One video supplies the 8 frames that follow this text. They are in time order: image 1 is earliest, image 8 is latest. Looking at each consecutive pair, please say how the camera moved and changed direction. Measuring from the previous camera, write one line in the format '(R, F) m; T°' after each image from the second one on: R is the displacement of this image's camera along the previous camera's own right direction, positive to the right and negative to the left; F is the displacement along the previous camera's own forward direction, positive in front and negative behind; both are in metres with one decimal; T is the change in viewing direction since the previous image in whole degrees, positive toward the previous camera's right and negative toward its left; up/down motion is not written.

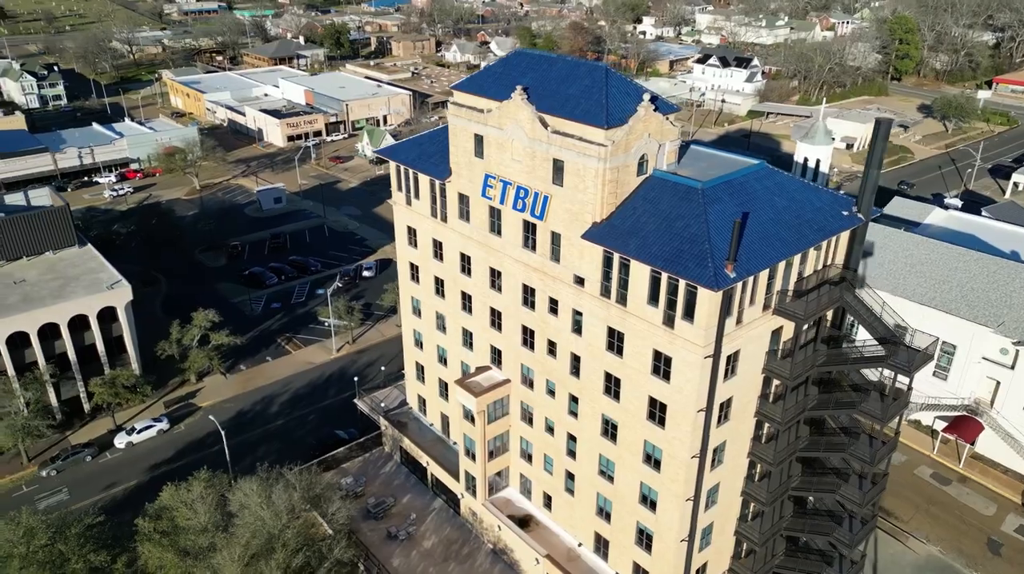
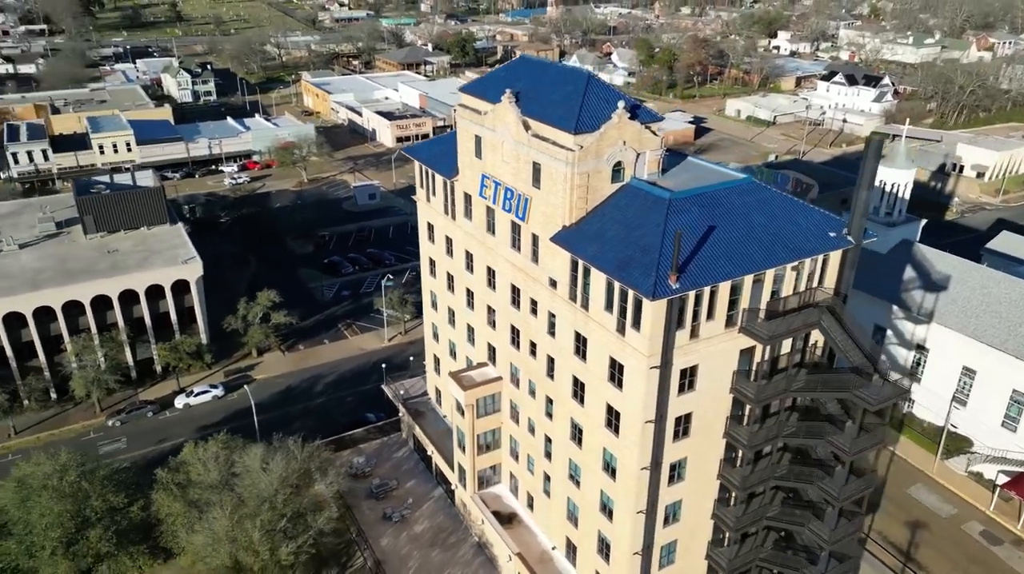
(+6.6, -0.3) m; -10°
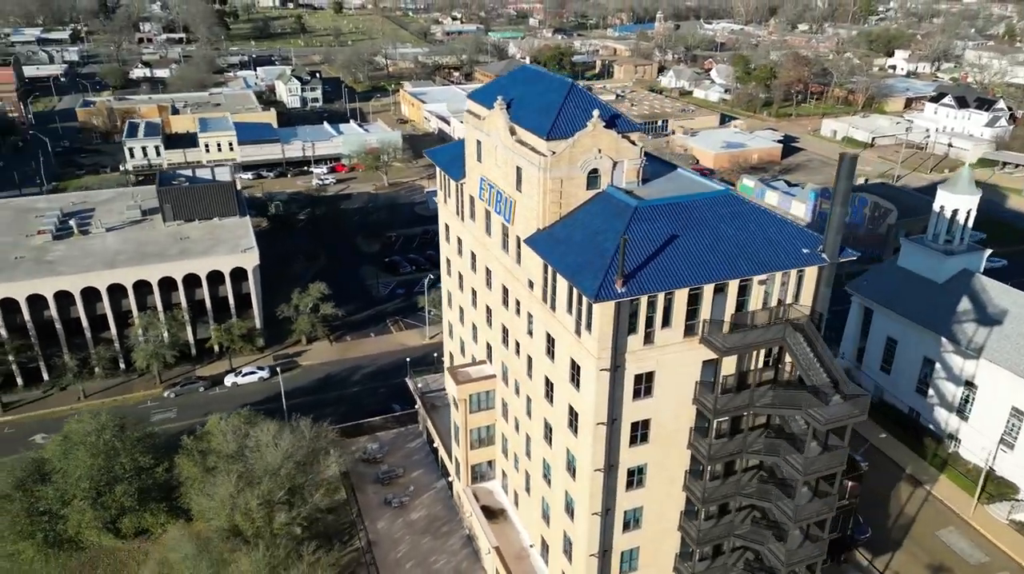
(+5.5, -0.8) m; -8°
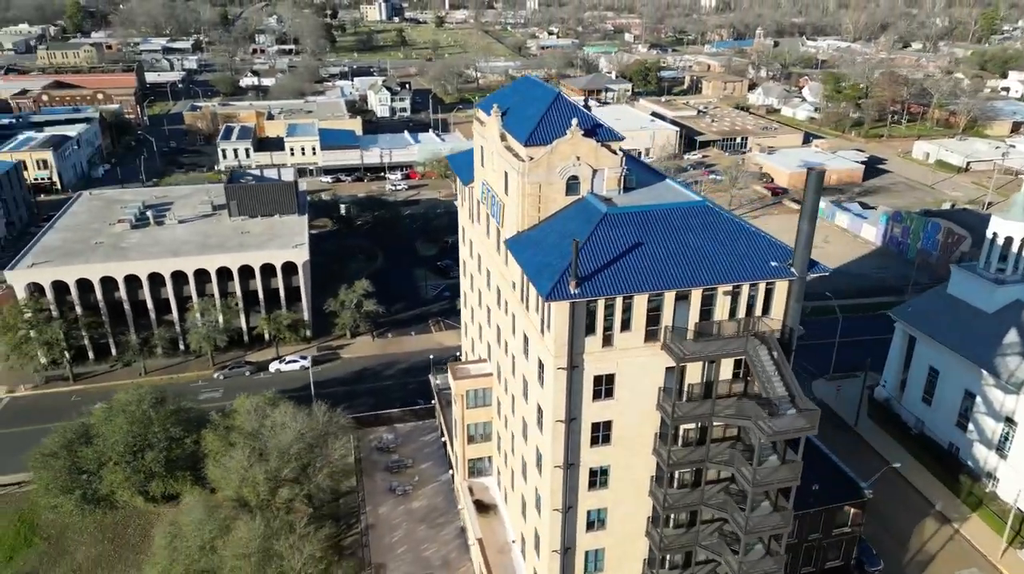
(+5.0, -1.0) m; -7°
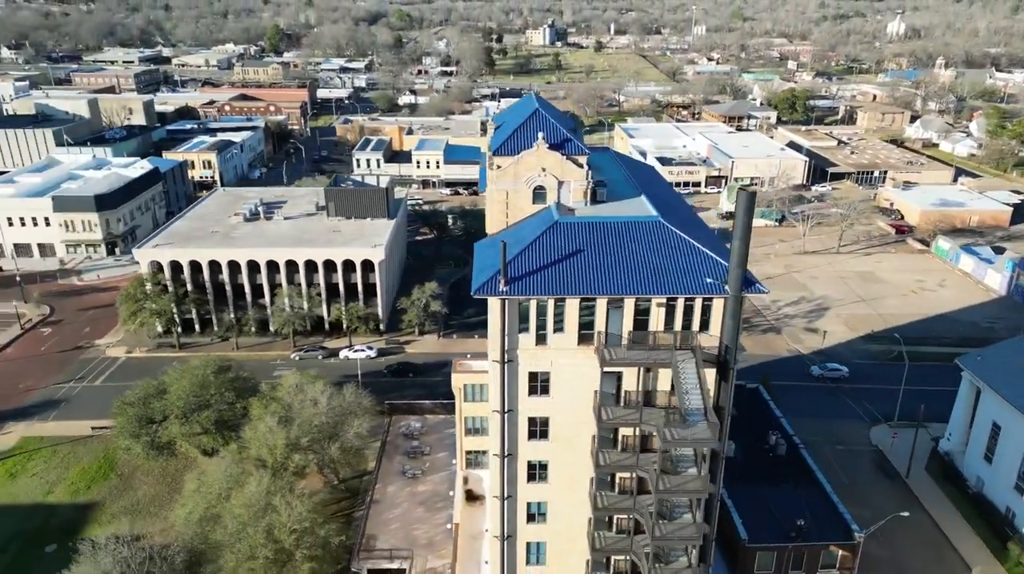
(+8.7, -1.5) m; -12°
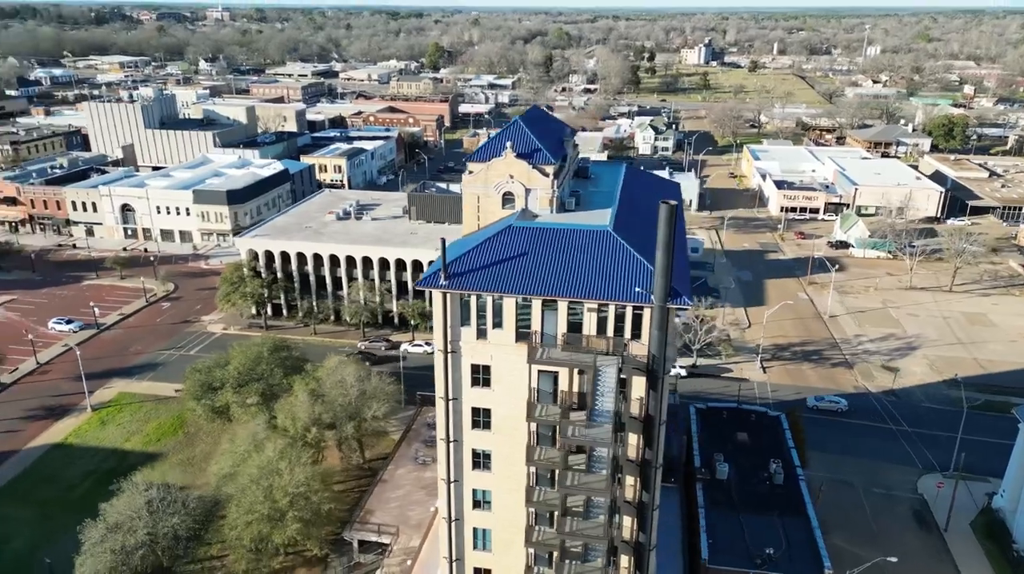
(+8.9, -1.2) m; -11°
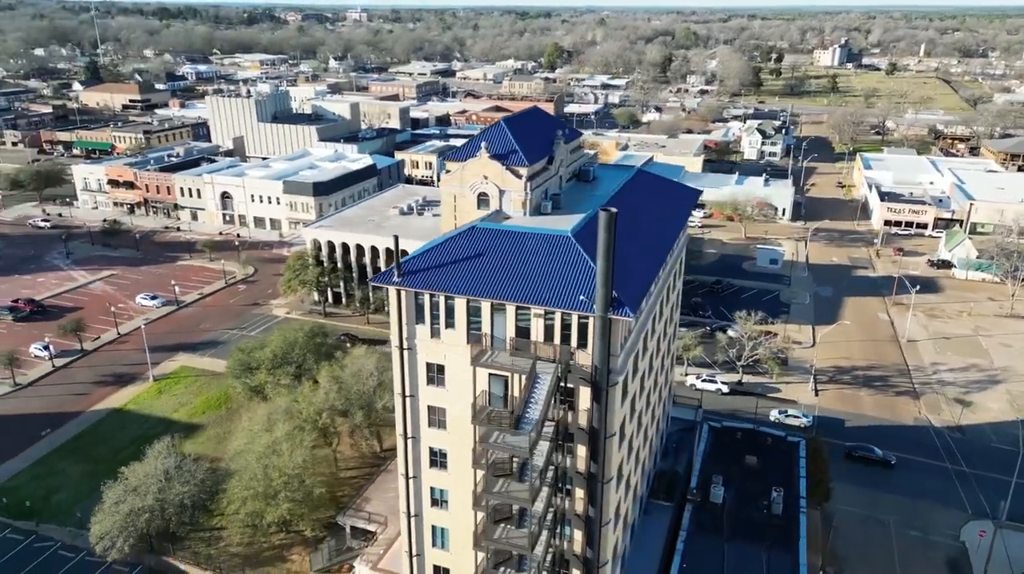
(+7.1, +0.8) m; -9°
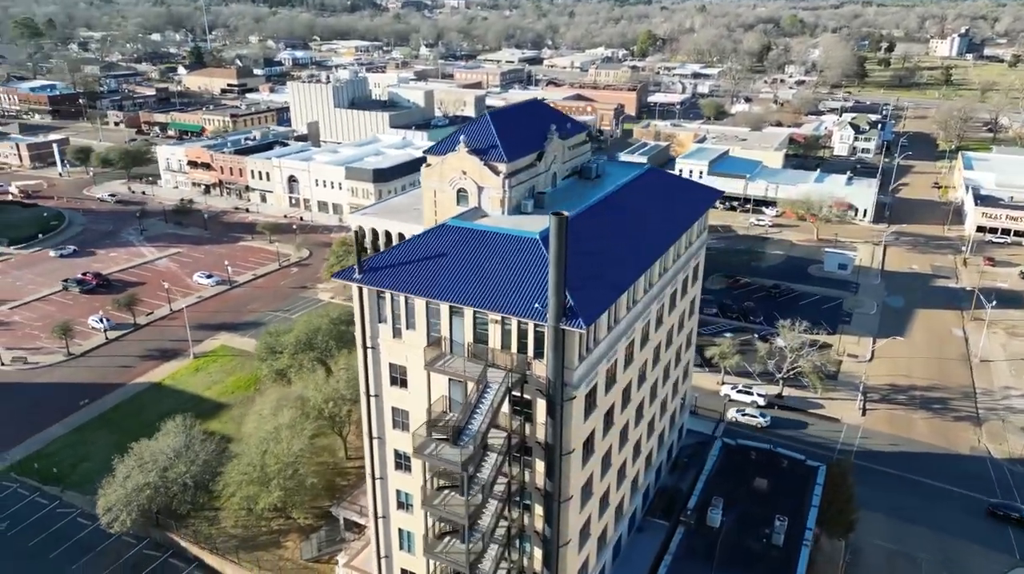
(+5.2, +1.9) m; -7°
